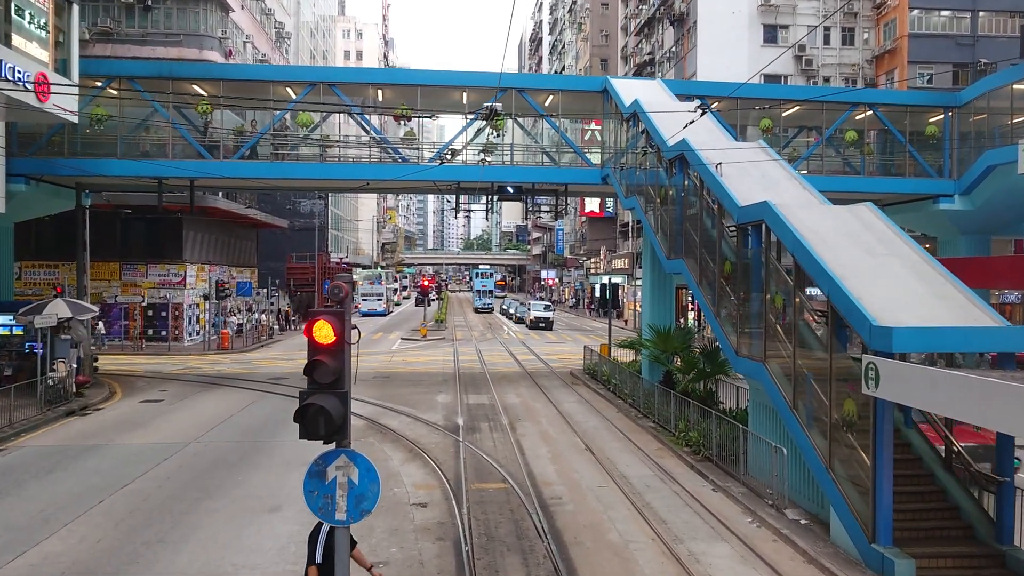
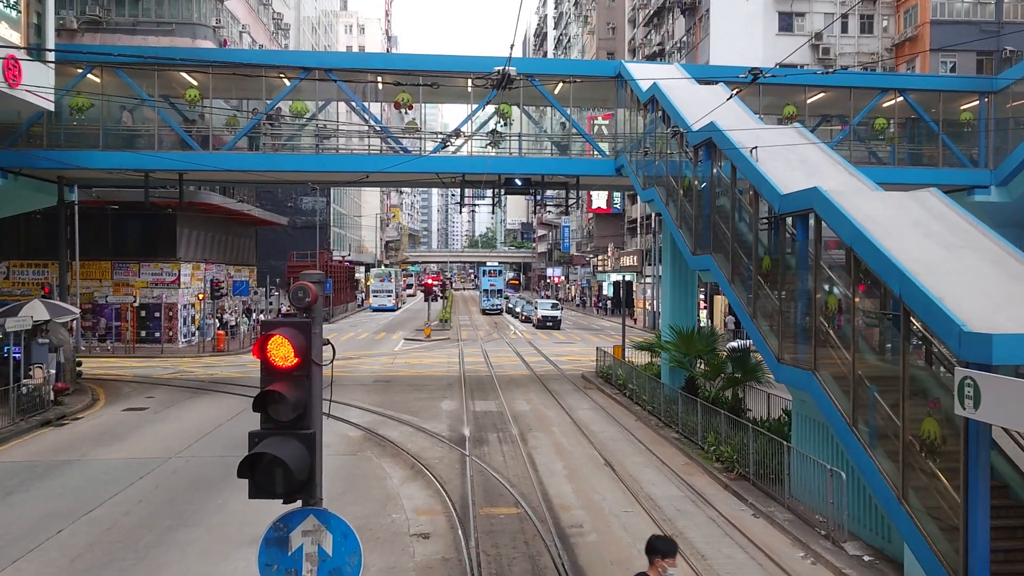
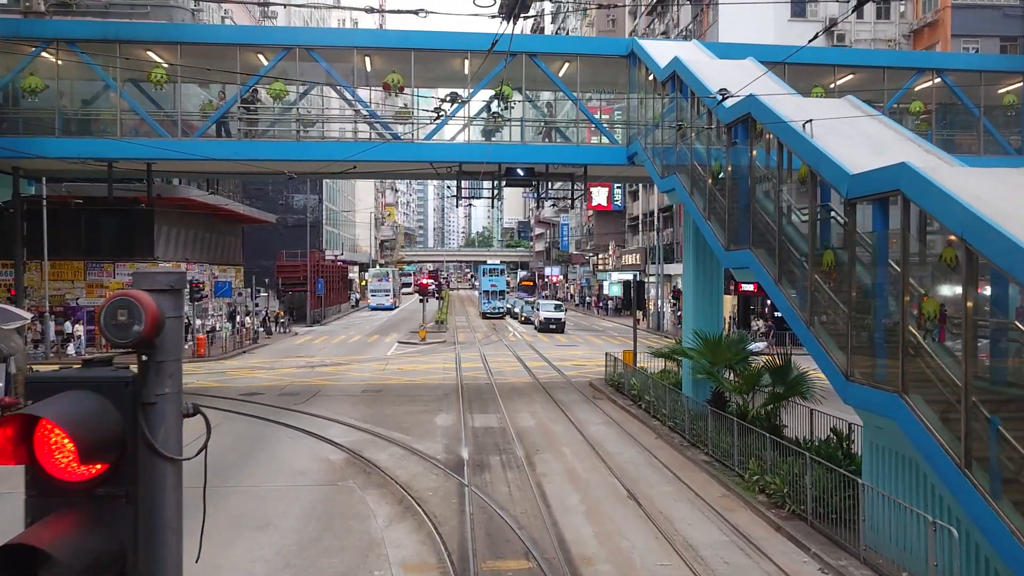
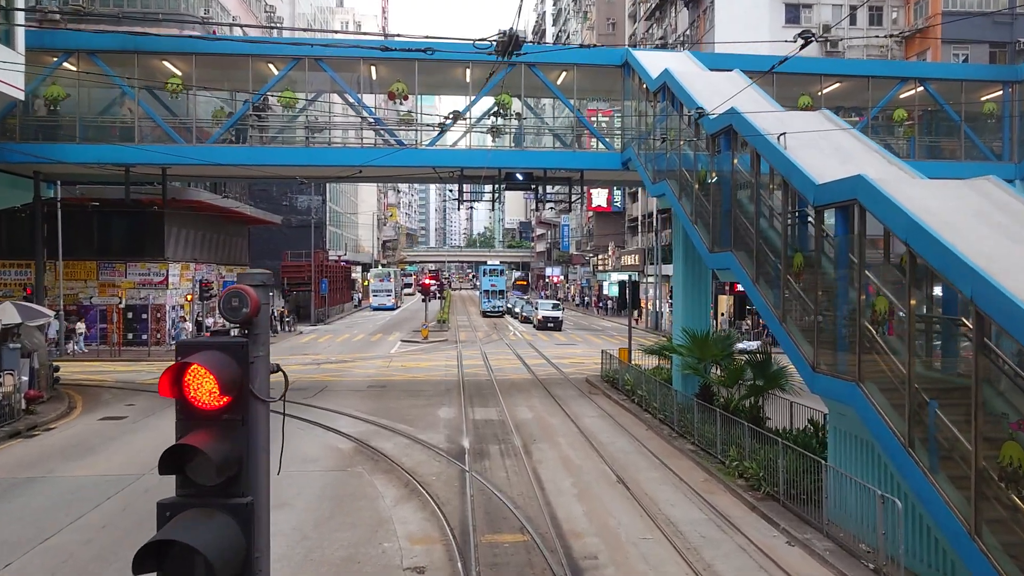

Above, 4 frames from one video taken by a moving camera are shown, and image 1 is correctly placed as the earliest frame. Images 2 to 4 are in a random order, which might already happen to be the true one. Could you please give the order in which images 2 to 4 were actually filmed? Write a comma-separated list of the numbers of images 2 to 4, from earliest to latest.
2, 4, 3
